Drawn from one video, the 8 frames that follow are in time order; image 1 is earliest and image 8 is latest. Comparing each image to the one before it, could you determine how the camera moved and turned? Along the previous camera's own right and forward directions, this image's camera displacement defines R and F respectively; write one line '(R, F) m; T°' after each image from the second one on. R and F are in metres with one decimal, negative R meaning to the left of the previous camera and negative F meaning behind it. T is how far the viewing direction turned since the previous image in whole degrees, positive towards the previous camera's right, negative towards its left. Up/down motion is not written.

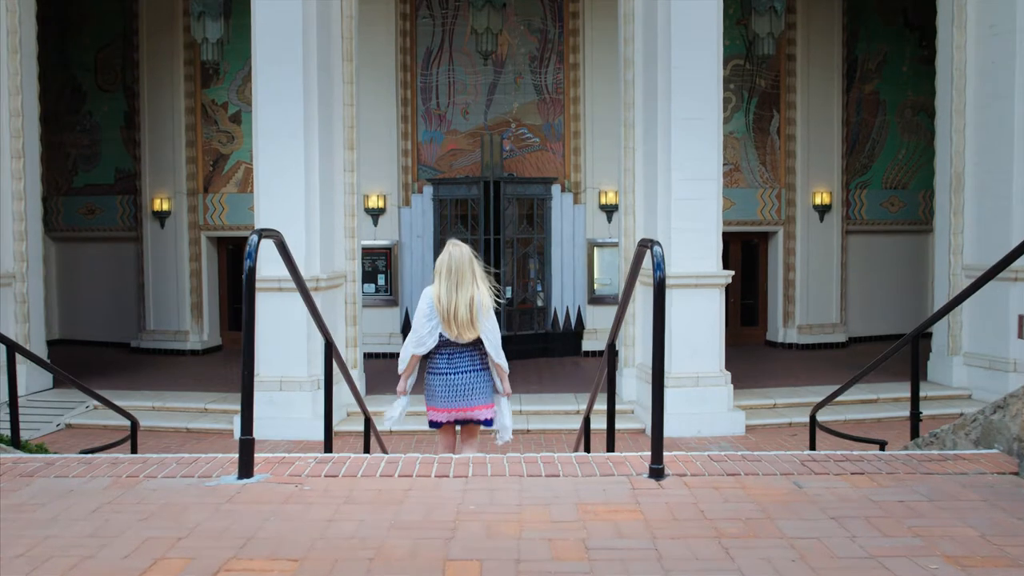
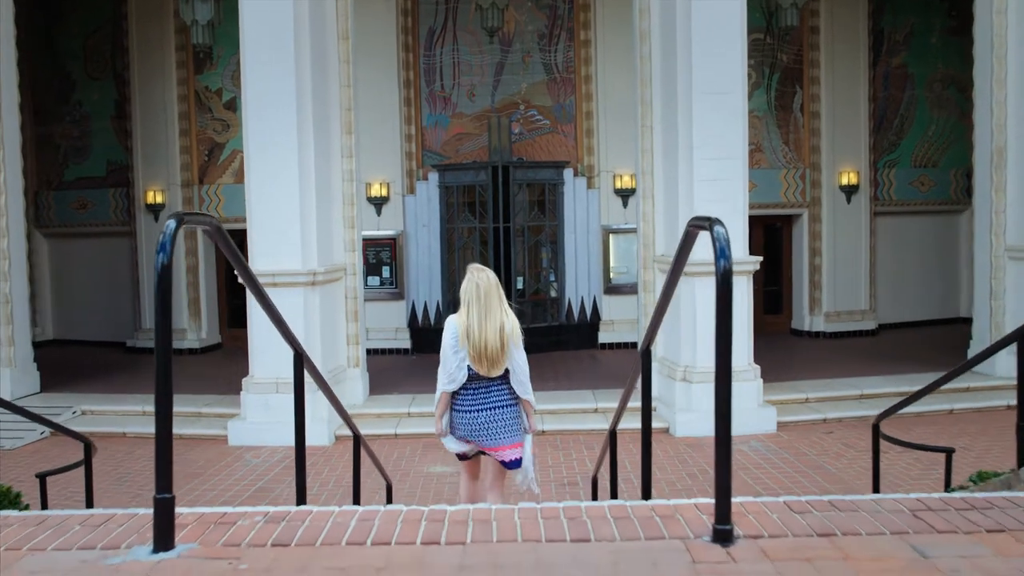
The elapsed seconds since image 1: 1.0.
(0.0, +0.7) m; -1°
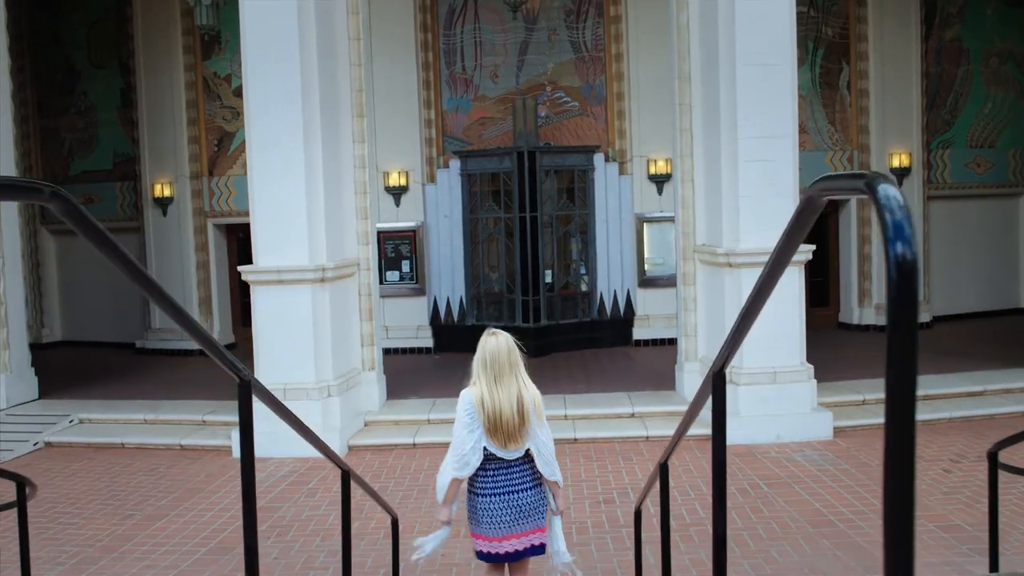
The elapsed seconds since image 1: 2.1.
(0.0, +0.8) m; -2°
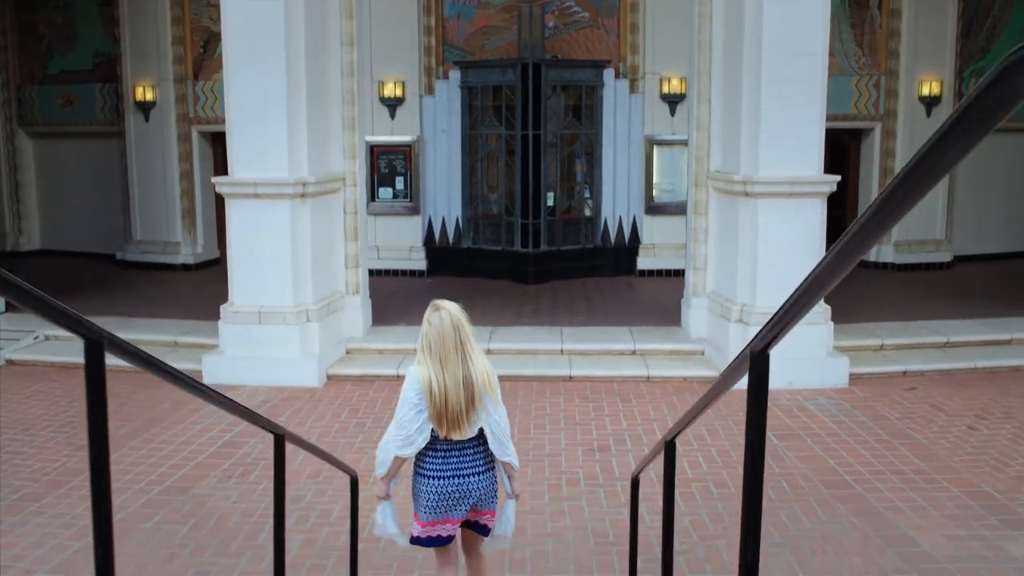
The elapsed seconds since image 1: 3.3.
(+0.1, +0.7) m; 0°
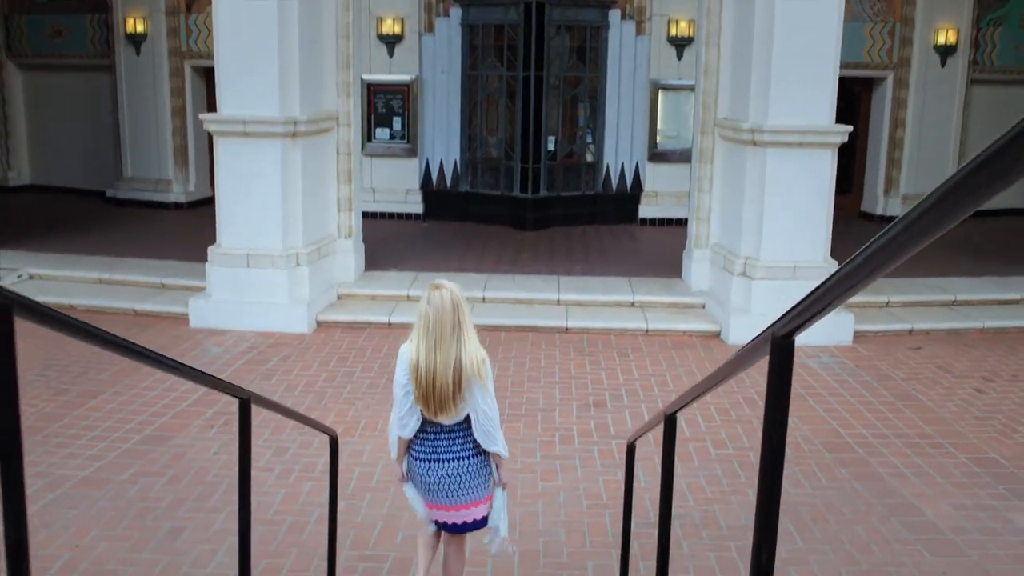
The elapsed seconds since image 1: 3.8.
(0.0, +0.2) m; 0°
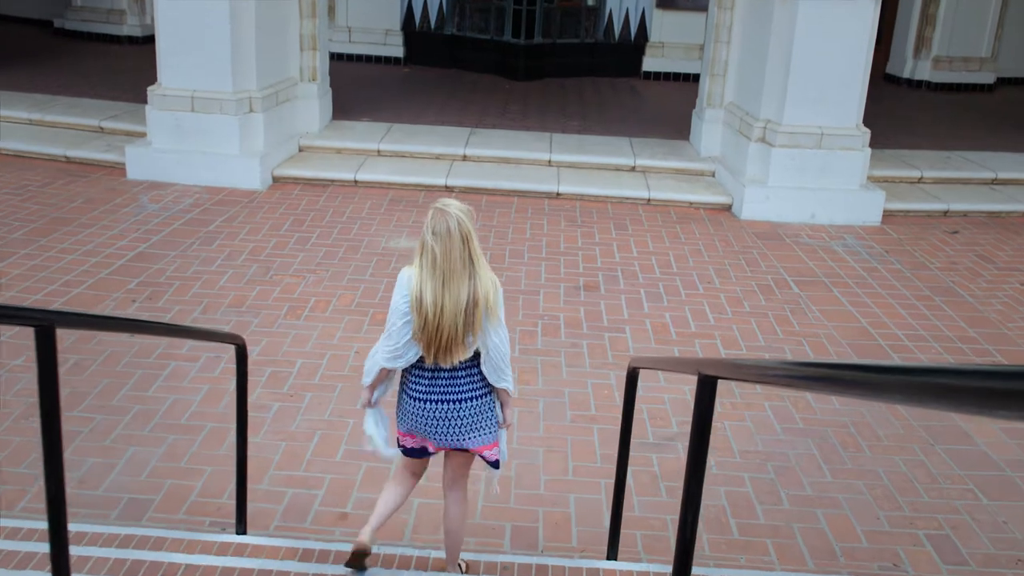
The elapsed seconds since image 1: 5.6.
(+0.1, +0.9) m; +1°
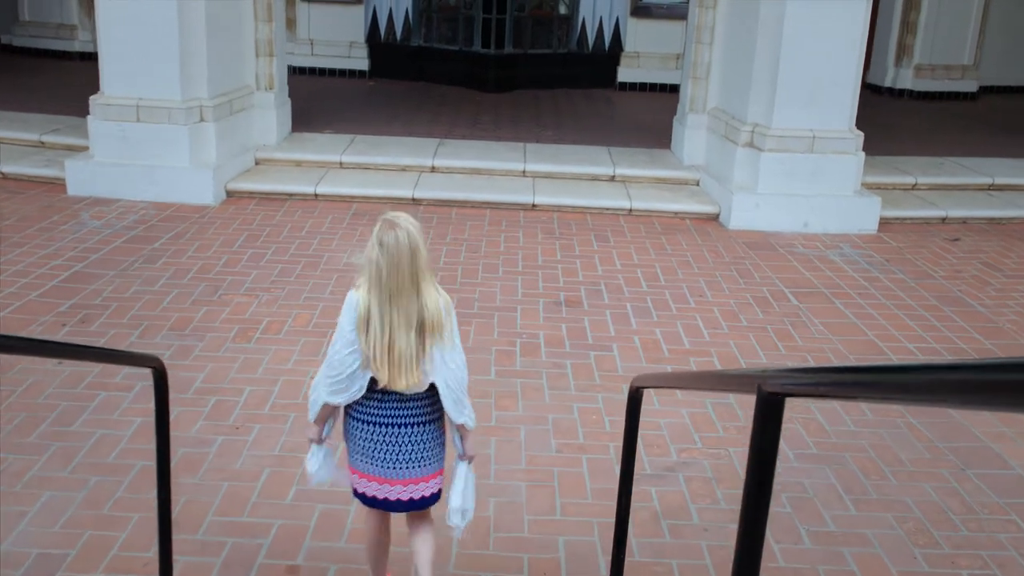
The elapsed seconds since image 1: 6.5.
(0.0, +0.5) m; +1°
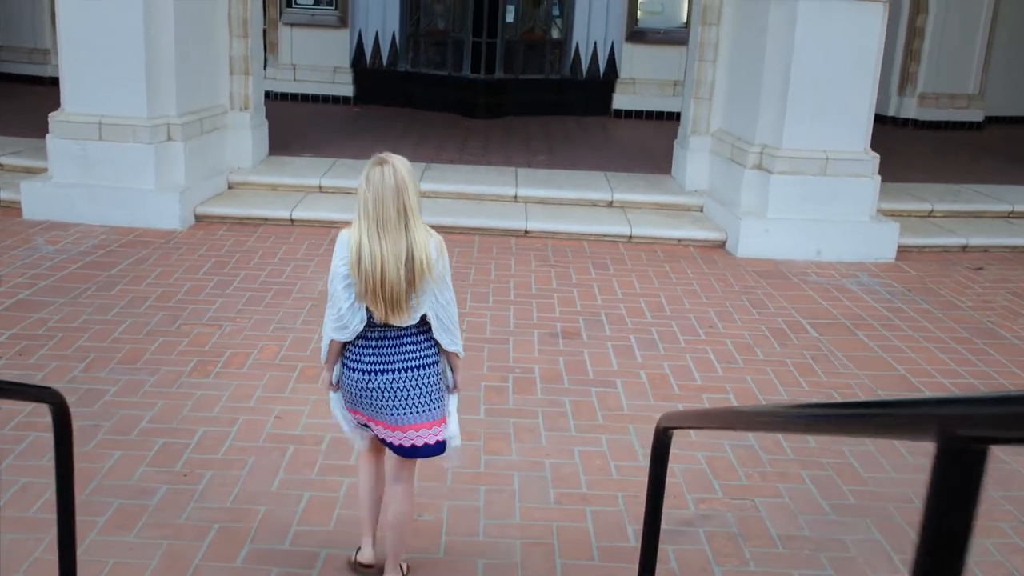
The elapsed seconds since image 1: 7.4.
(0.0, +0.5) m; +1°
